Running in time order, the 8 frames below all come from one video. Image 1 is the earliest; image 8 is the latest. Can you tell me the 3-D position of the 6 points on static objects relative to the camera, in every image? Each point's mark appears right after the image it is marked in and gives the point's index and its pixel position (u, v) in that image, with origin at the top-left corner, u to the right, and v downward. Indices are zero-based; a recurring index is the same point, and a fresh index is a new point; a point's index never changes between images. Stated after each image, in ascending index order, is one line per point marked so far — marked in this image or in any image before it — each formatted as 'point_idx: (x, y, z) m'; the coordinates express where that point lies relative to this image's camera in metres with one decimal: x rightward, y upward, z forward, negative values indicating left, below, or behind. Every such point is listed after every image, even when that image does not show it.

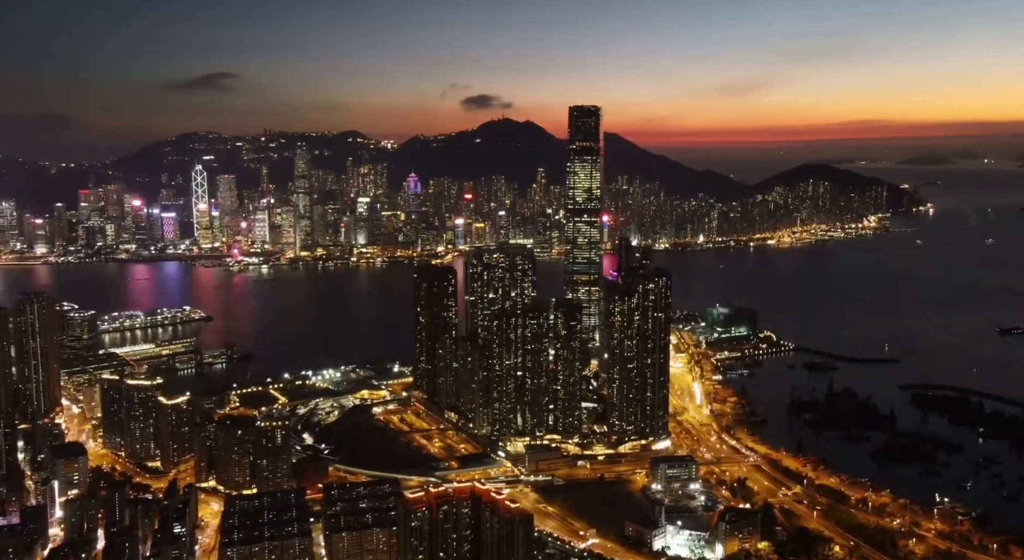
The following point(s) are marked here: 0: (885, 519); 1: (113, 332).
0: (+2.1, -1.4, +4.5) m
1: (-6.1, -0.8, +12.1) m
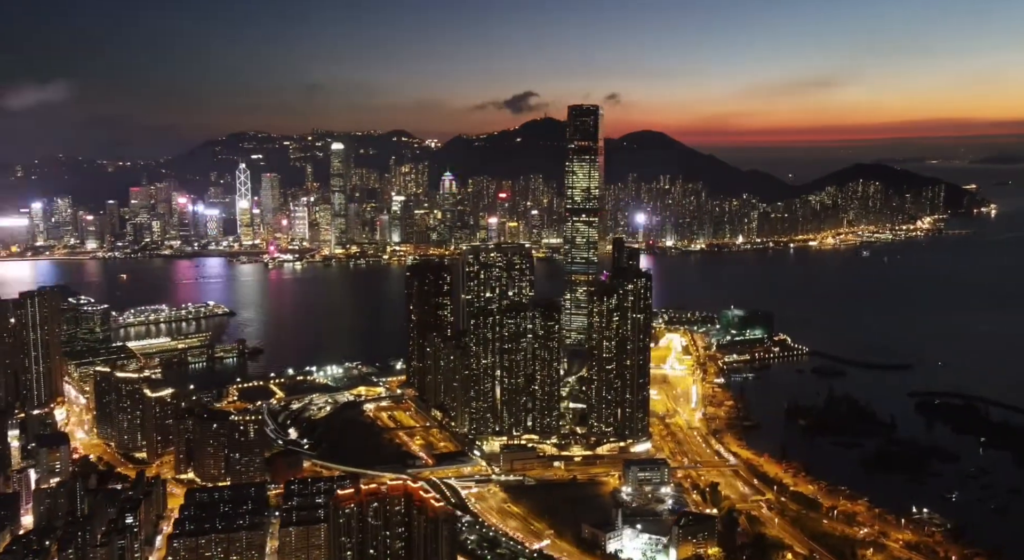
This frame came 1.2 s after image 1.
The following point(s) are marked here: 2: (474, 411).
0: (+1.9, -1.4, +4.4) m
1: (-5.9, -0.7, +12.4) m
2: (-0.3, -0.9, +5.7) m
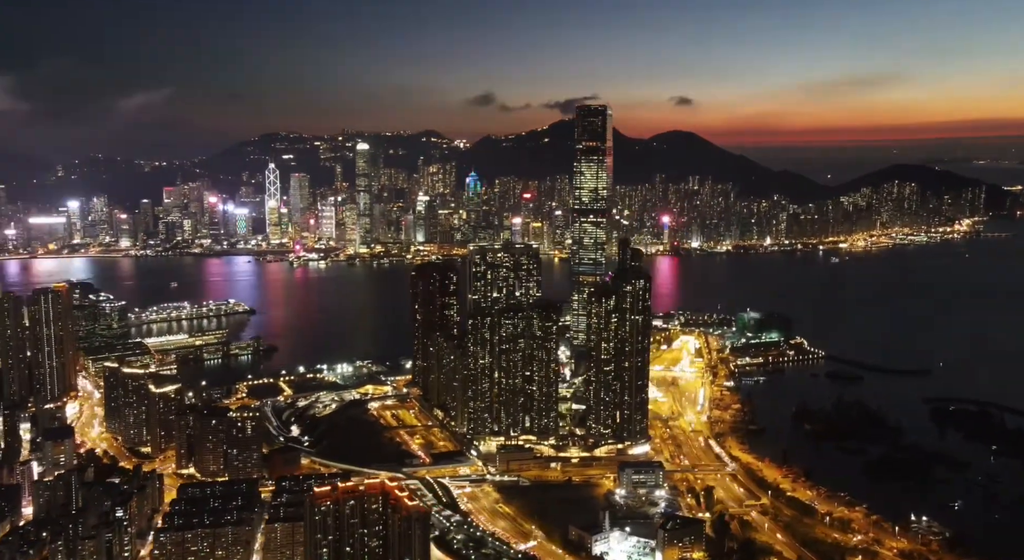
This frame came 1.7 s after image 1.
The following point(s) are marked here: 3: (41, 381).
0: (+1.8, -1.4, +4.3) m
1: (-5.6, -0.7, +12.6) m
2: (-0.3, -0.9, +5.7) m
3: (-3.9, -0.8, +6.6) m
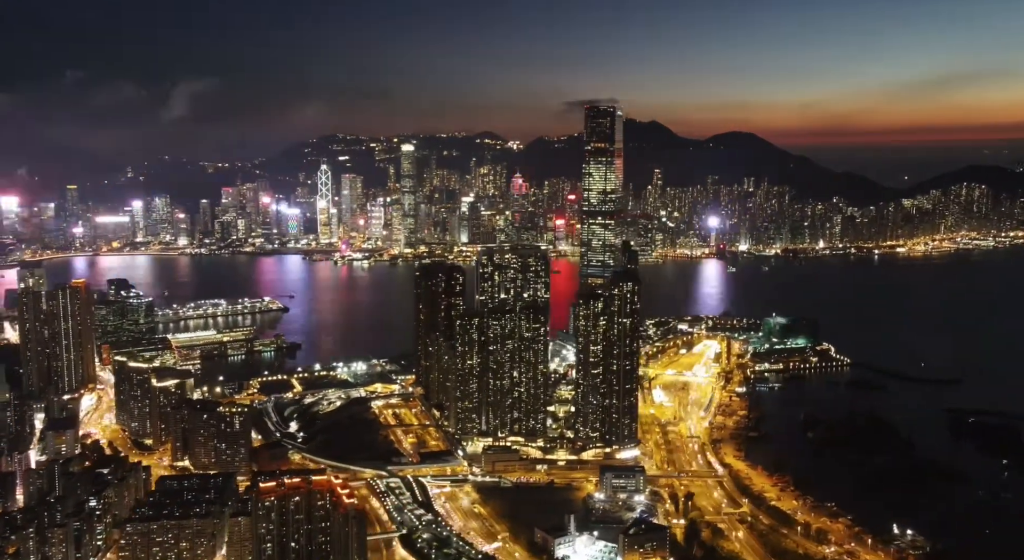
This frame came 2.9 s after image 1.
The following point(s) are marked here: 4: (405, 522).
0: (+1.6, -1.4, +4.2) m
1: (-5.2, -0.6, +13.0) m
2: (-0.4, -0.9, +5.7) m
3: (-3.9, -0.8, +6.9) m
4: (-0.6, -1.3, +4.4) m
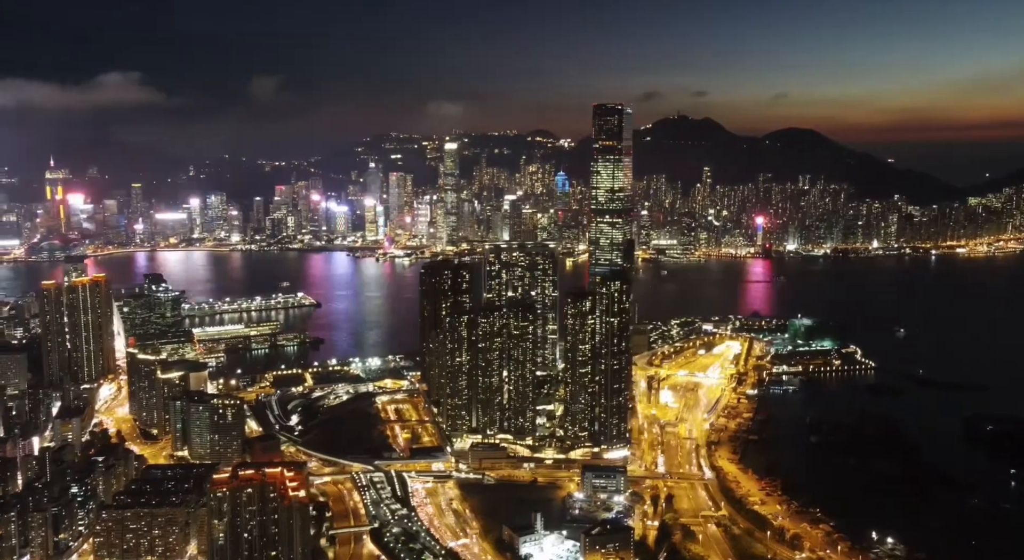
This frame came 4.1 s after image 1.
0: (+1.5, -1.4, +4.1) m
1: (-4.8, -0.6, +13.4) m
2: (-0.4, -0.9, +5.8) m
3: (-3.9, -0.8, +7.2) m
4: (-0.8, -1.3, +4.5) m
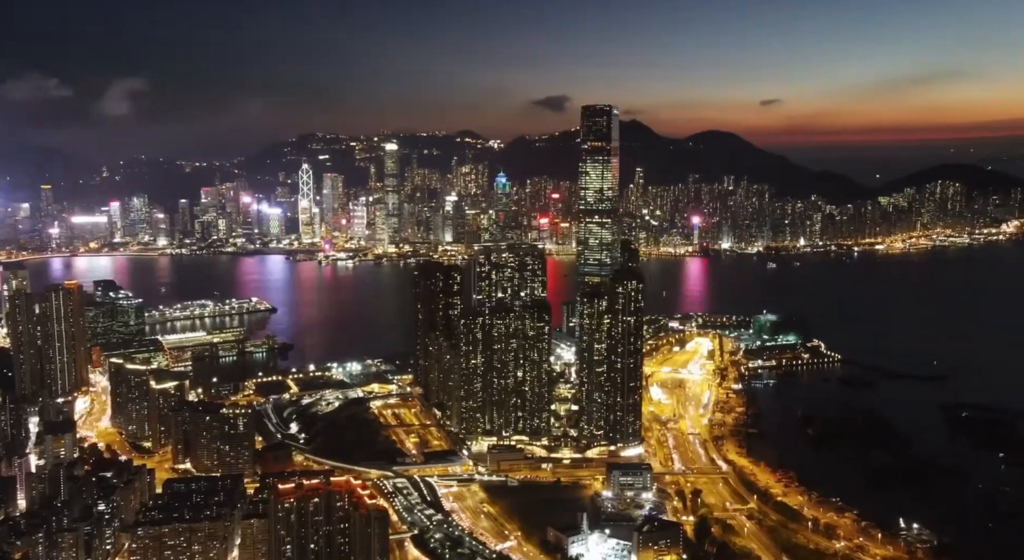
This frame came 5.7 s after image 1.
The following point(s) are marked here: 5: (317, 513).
0: (+1.7, -1.4, +4.2) m
1: (-5.4, -0.6, +12.9) m
2: (-0.3, -0.9, +5.7) m
3: (-3.9, -0.8, +6.8) m
4: (-0.5, -1.3, +4.4) m
5: (-0.8, -1.0, +3.3) m
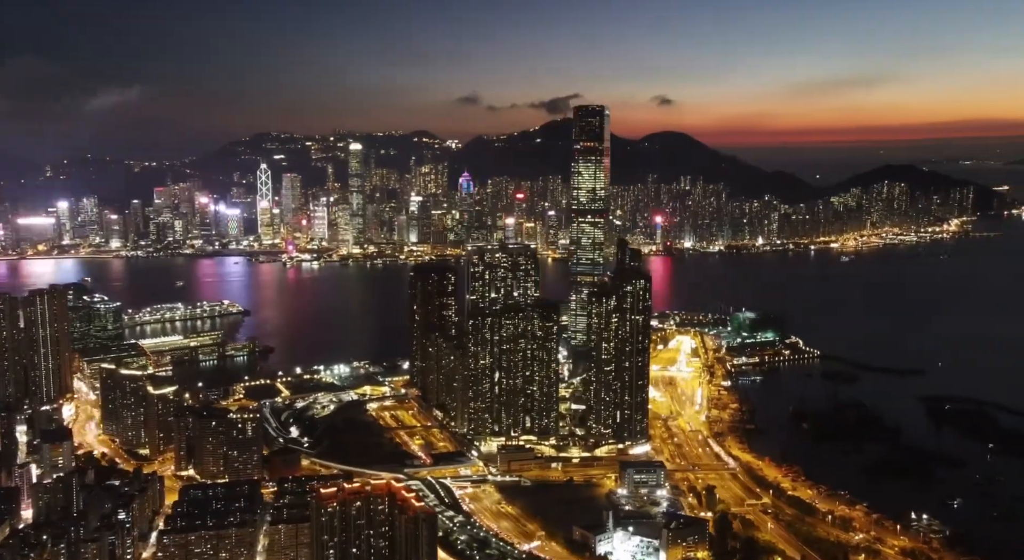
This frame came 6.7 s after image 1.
0: (+1.8, -1.4, +4.3) m
1: (-5.7, -0.7, +12.6) m
2: (-0.3, -0.9, +5.7) m
3: (-3.9, -0.9, +6.6) m
4: (-0.4, -1.3, +4.4) m
5: (-0.6, -1.0, +3.3) m
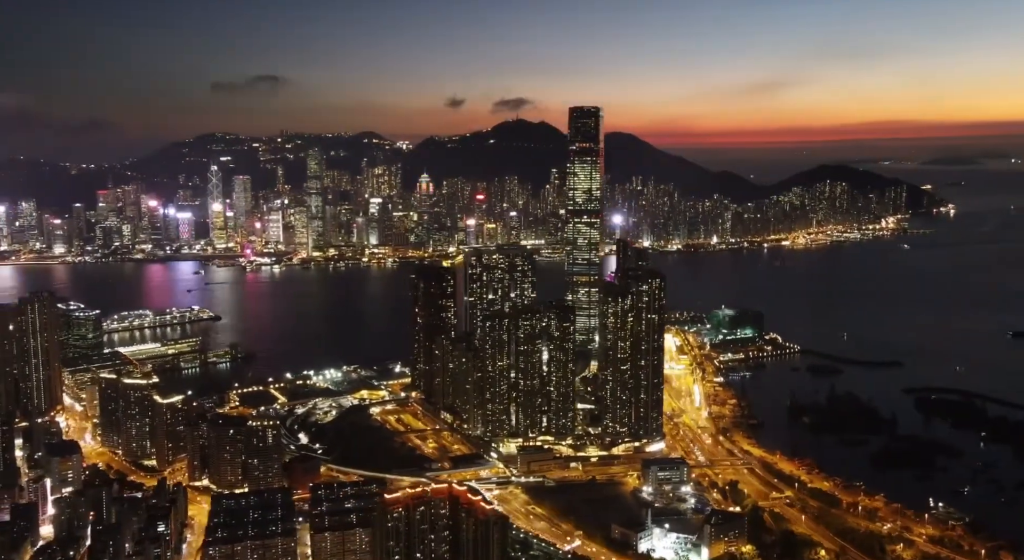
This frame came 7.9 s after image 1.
0: (+2.0, -1.4, +4.5) m
1: (-6.0, -0.8, +12.2) m
2: (-0.2, -1.0, +5.7) m
3: (-3.9, -0.9, +6.3) m
4: (-0.2, -1.4, +4.4) m
5: (-0.4, -1.0, +3.3) m
